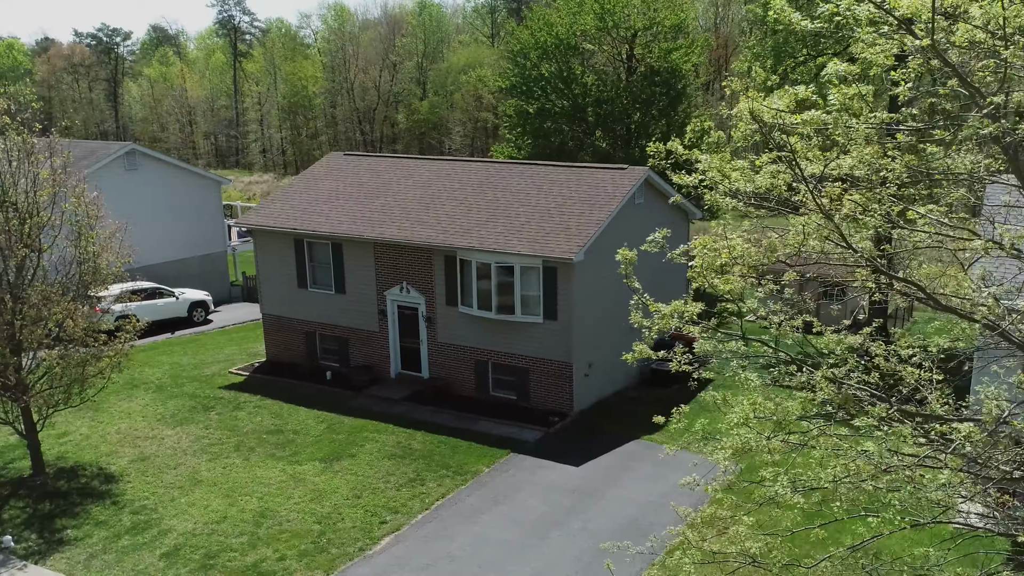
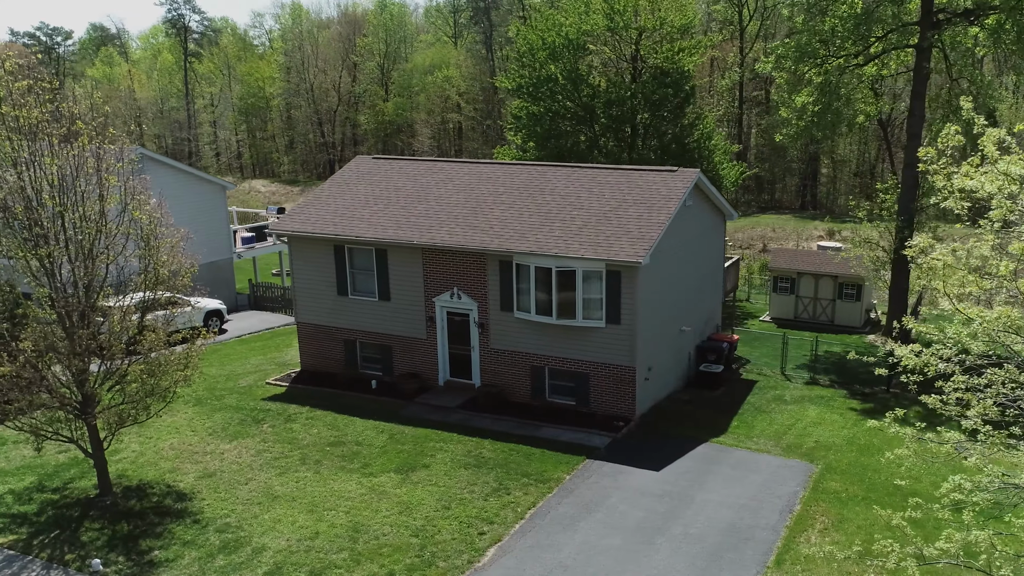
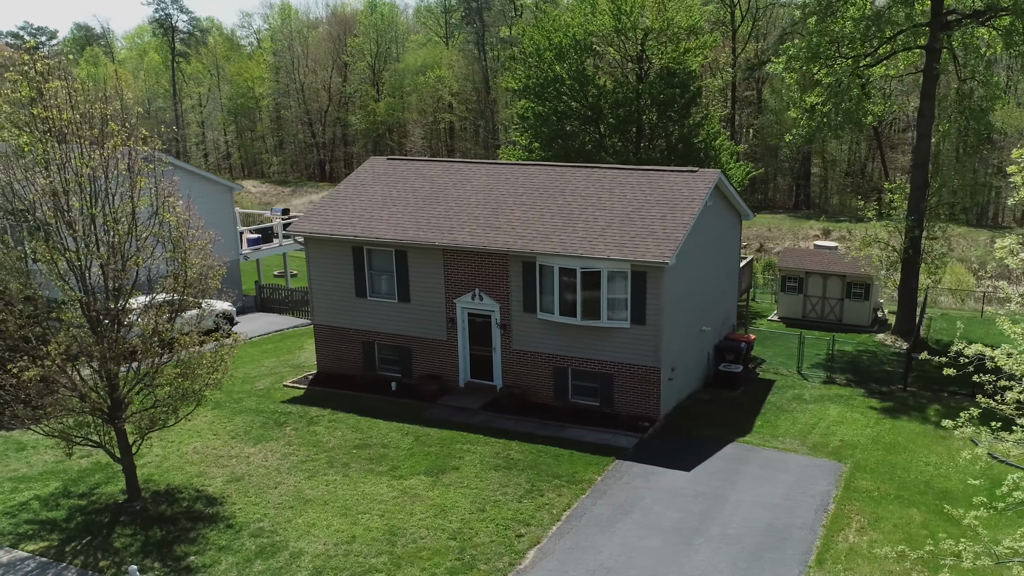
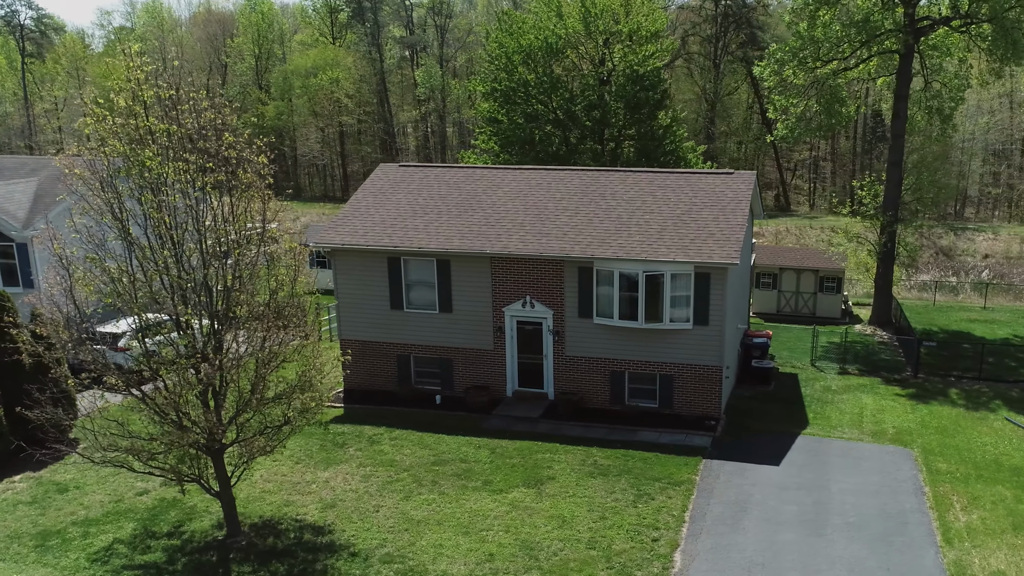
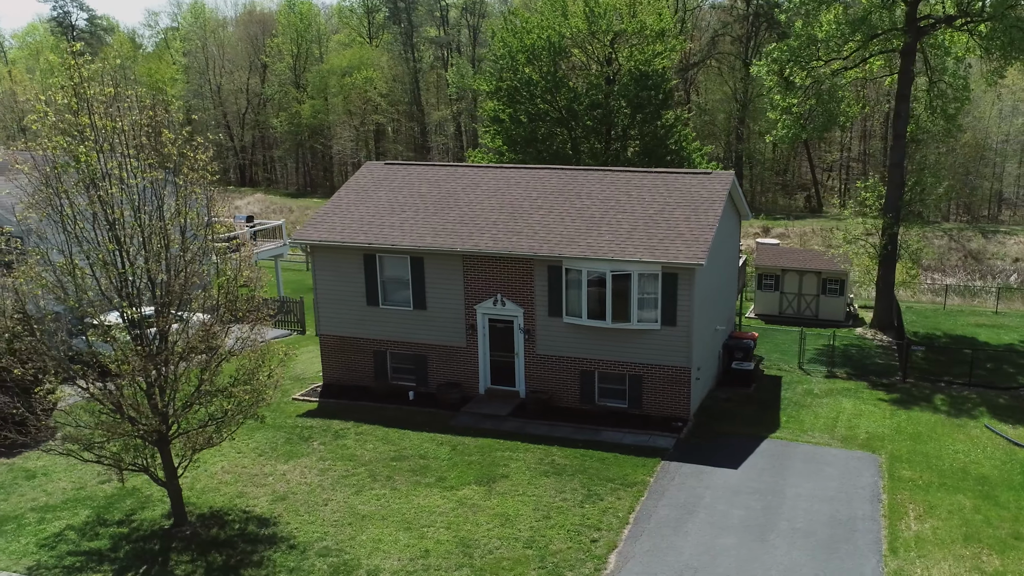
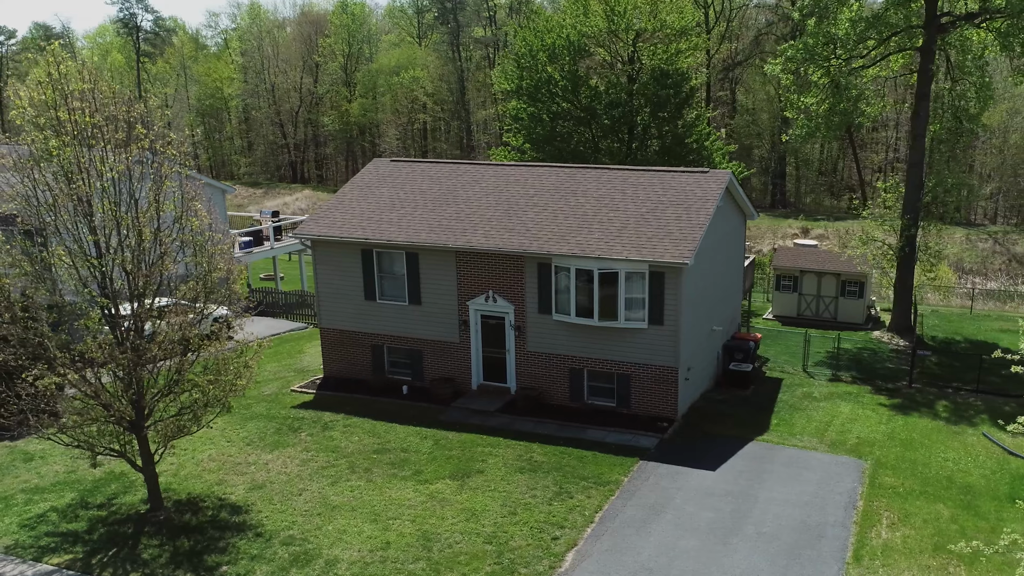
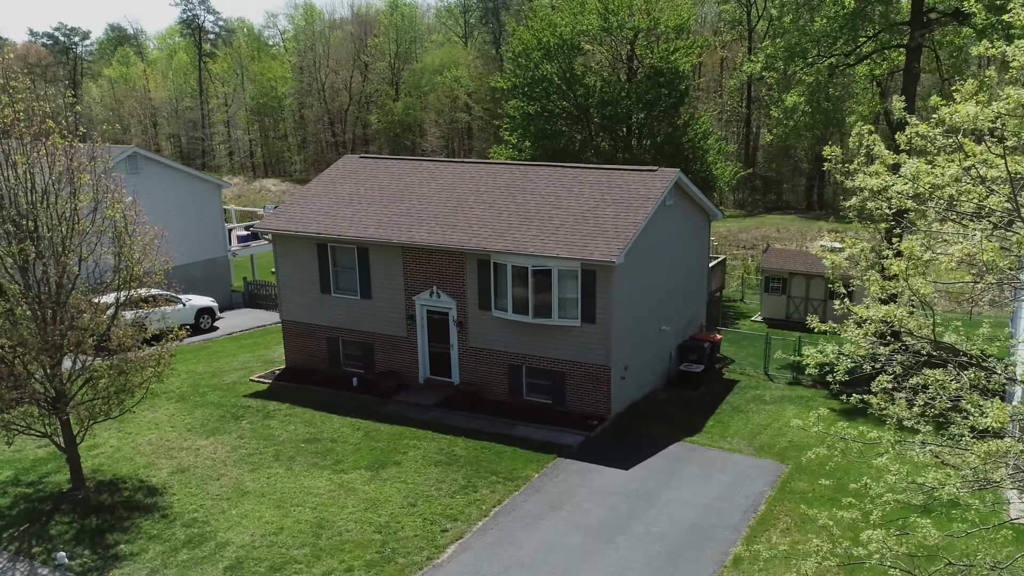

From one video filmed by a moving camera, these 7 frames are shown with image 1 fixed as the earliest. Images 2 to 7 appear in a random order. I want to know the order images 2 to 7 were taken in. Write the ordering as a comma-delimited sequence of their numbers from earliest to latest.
7, 2, 3, 6, 5, 4
